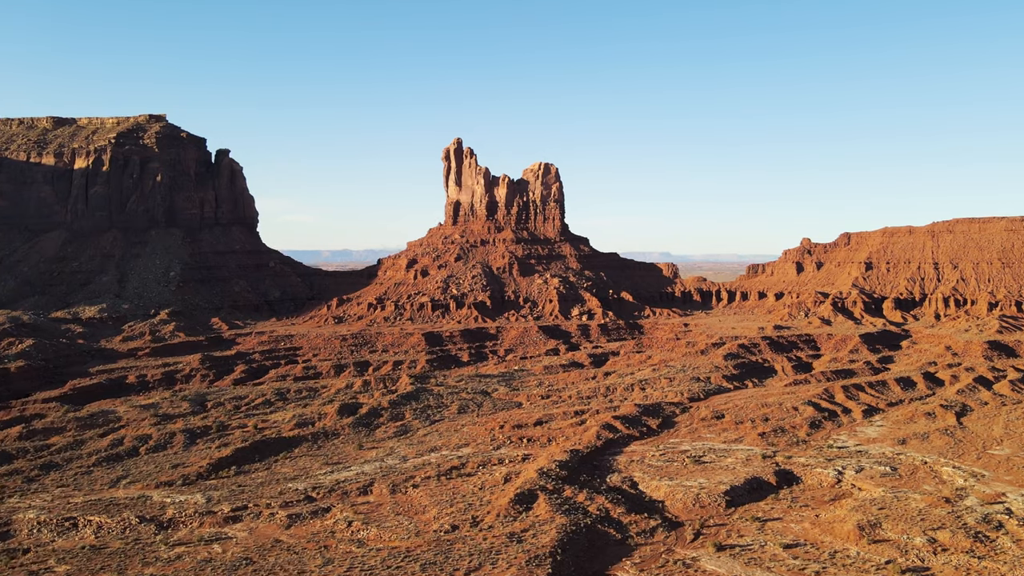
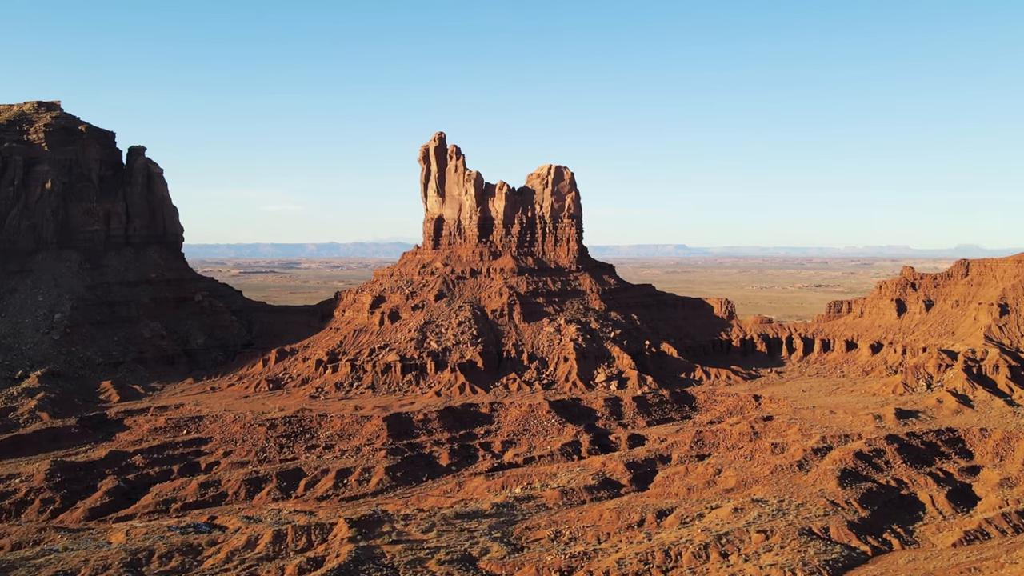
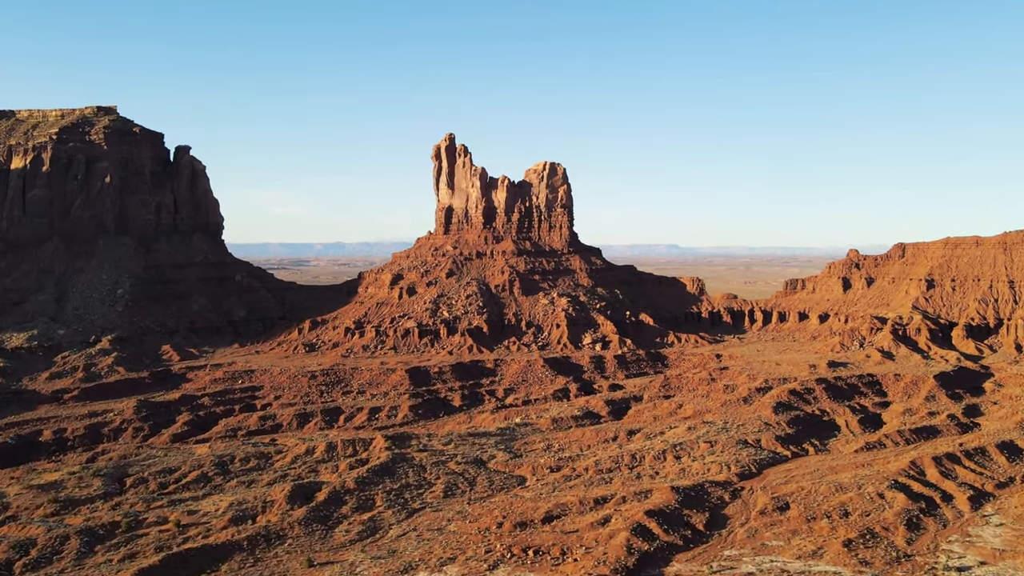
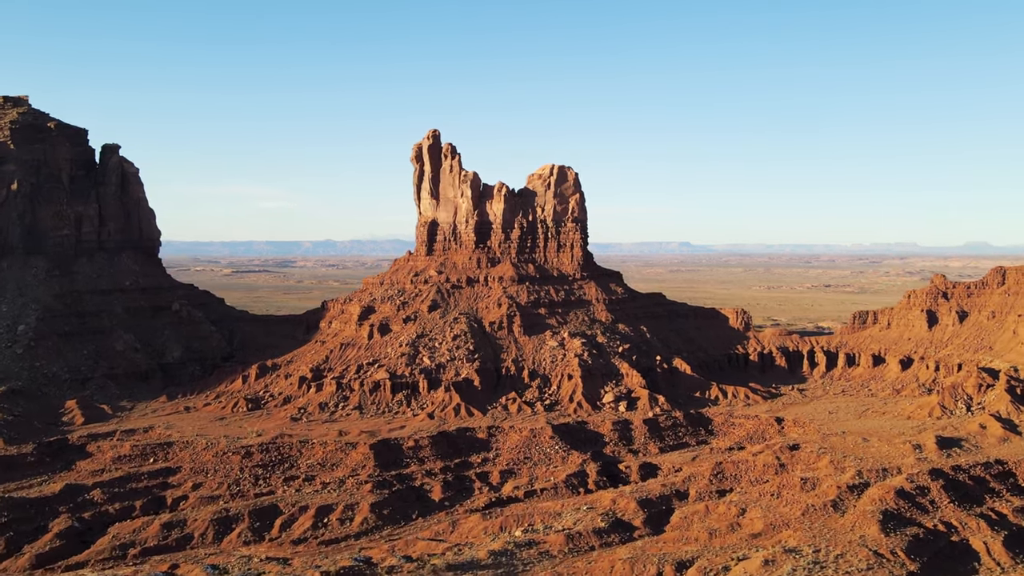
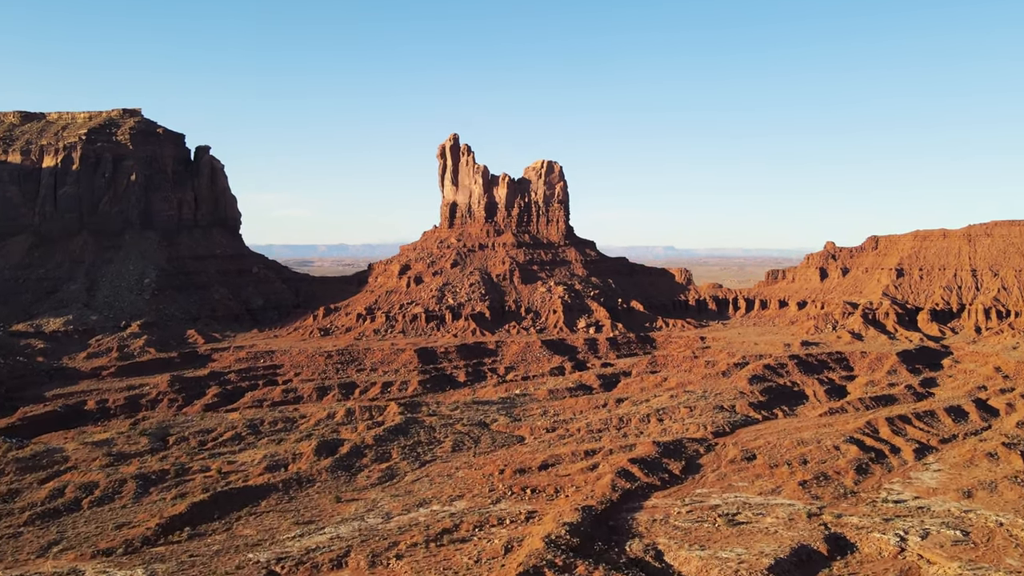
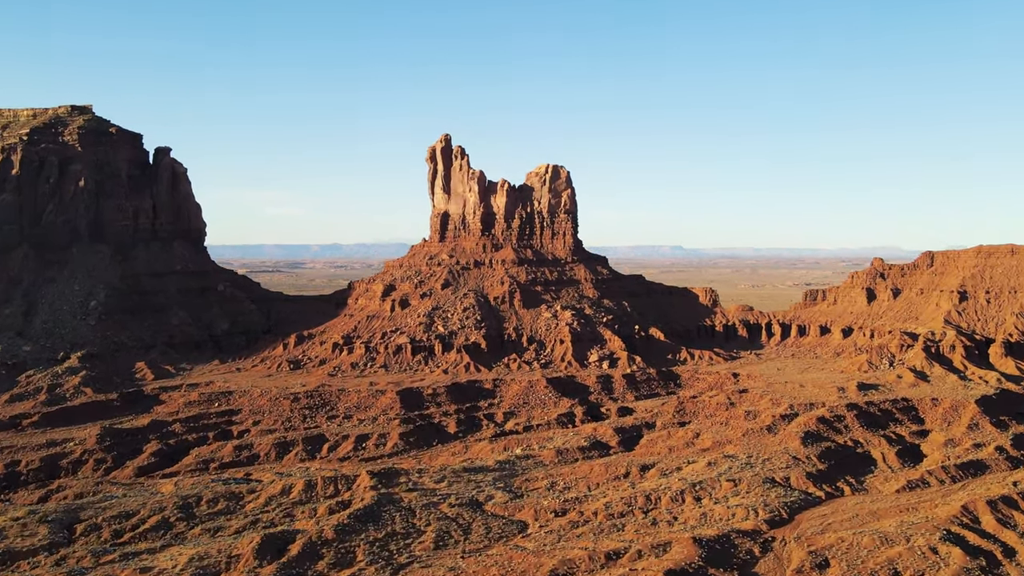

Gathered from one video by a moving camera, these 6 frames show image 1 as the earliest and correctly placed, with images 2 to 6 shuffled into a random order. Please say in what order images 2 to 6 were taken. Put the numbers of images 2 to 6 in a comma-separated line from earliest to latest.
5, 3, 6, 2, 4
